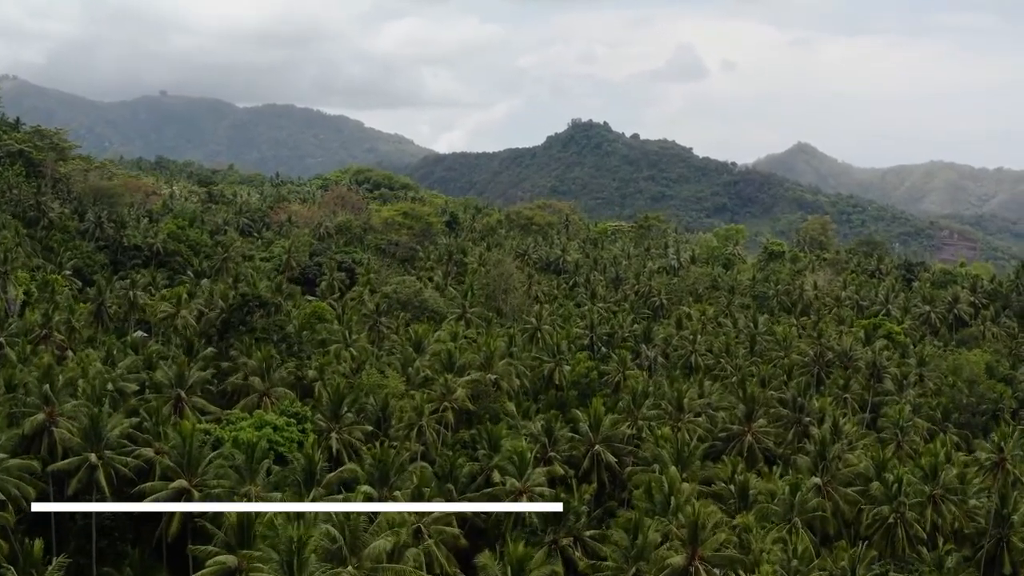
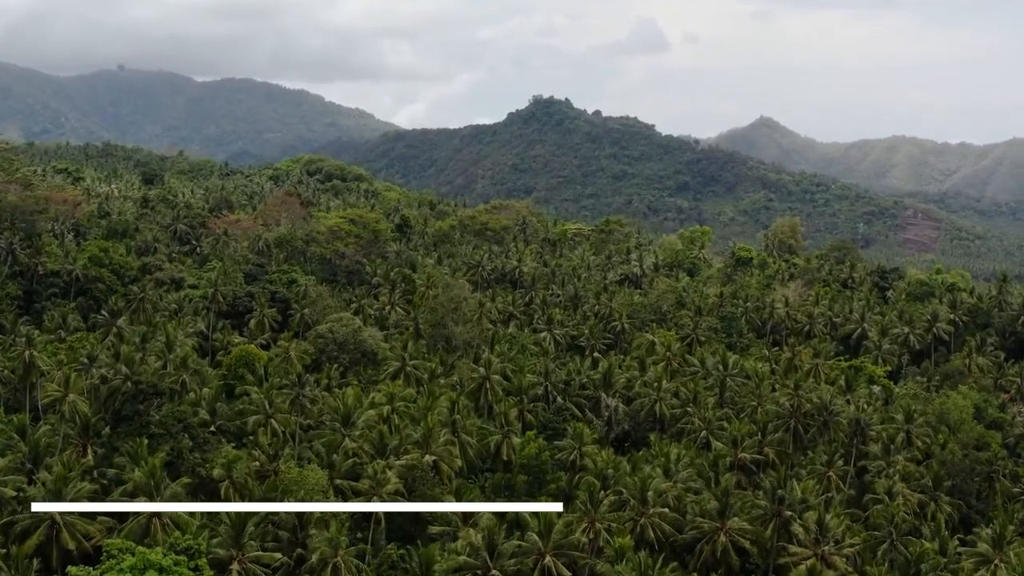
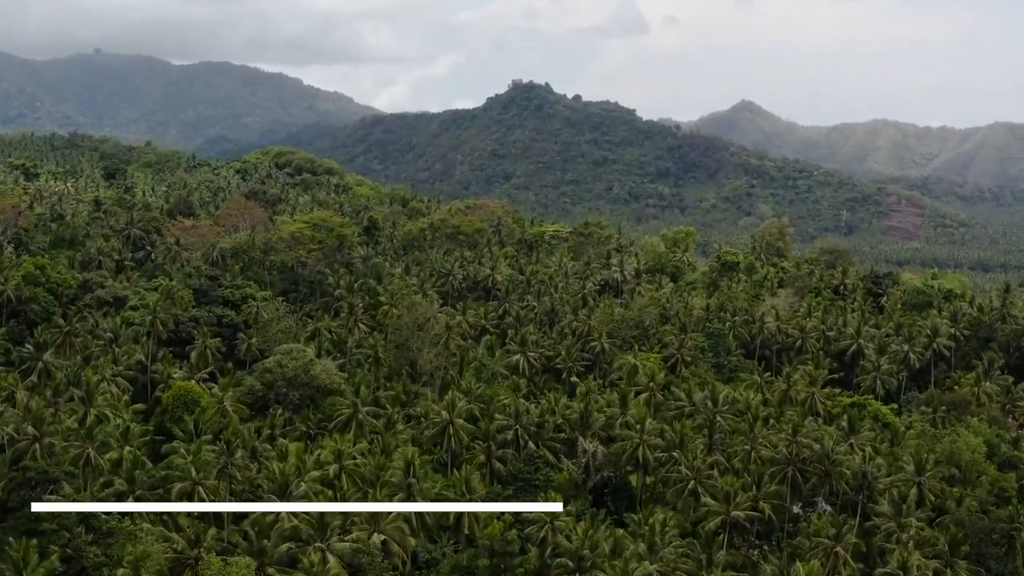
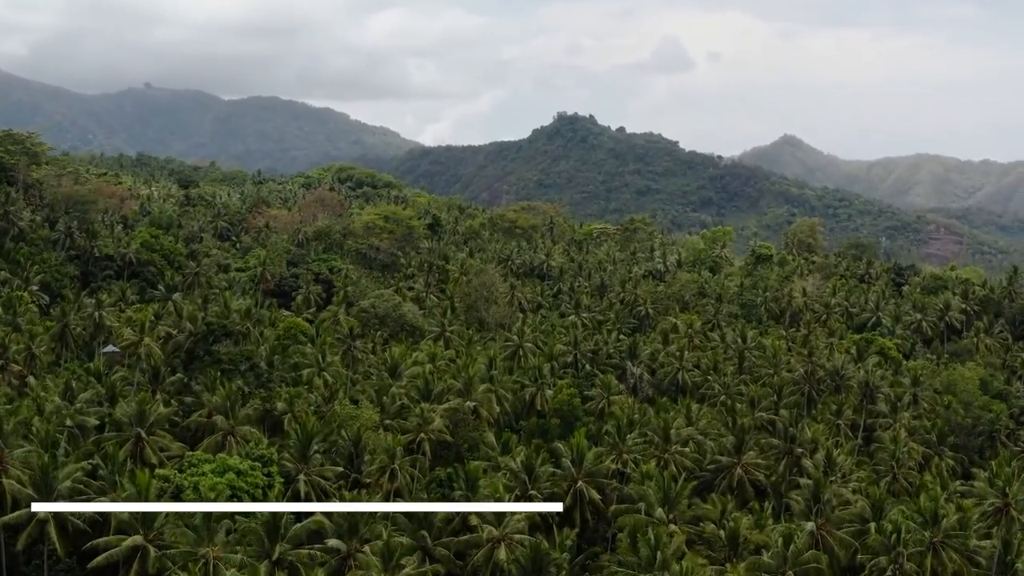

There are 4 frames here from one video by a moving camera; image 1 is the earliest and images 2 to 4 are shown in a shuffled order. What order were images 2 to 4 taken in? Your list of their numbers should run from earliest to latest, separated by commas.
4, 2, 3
